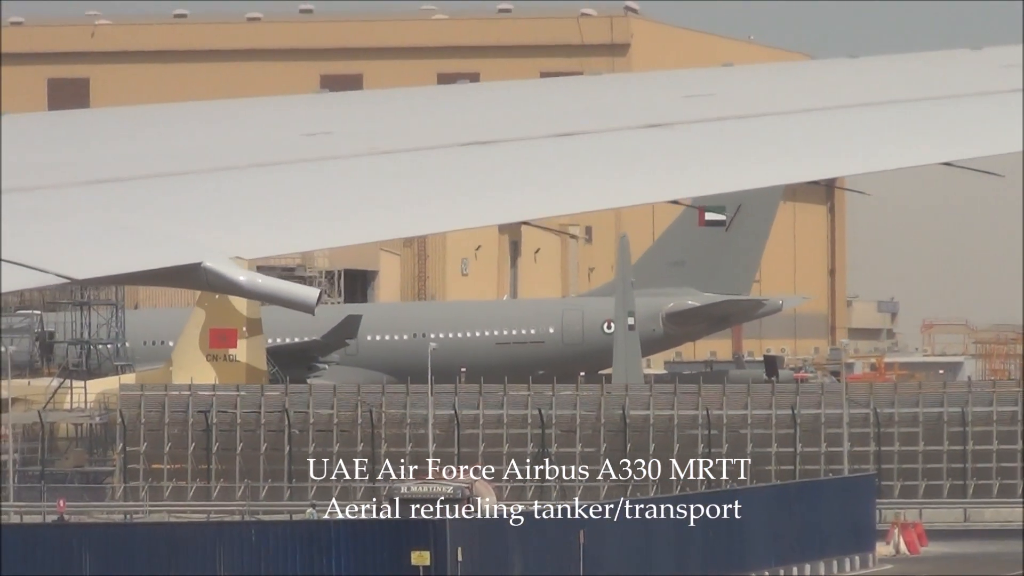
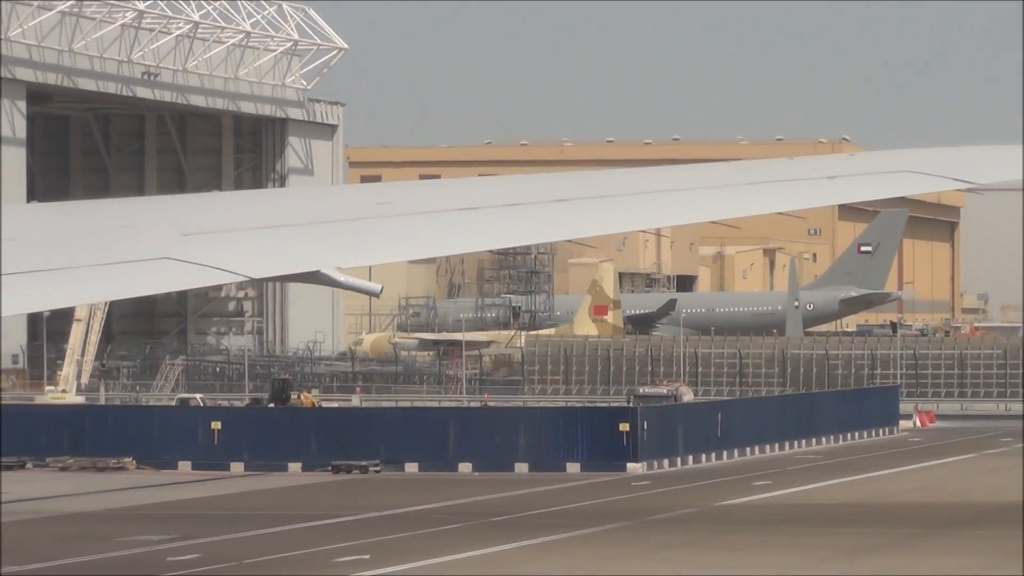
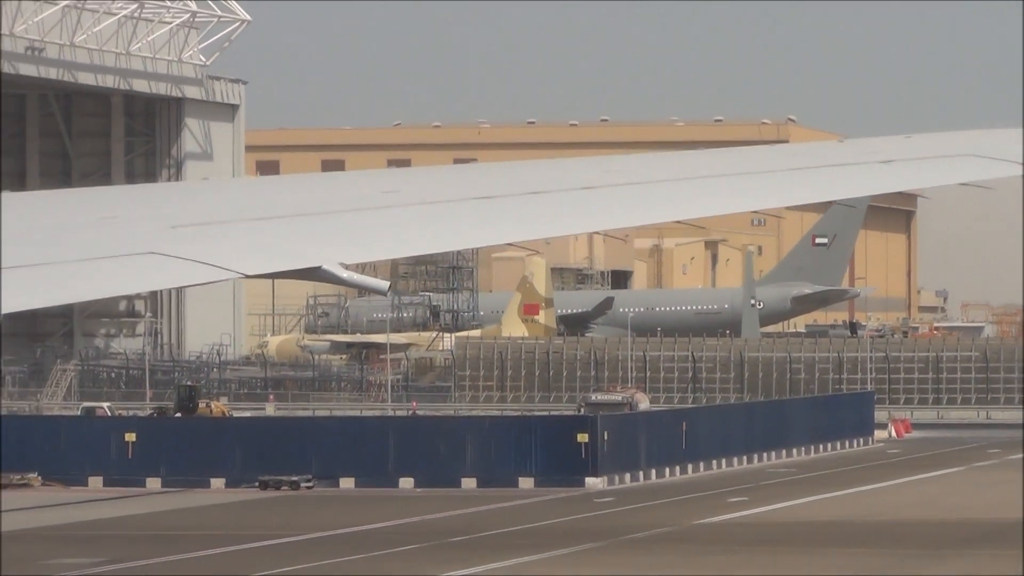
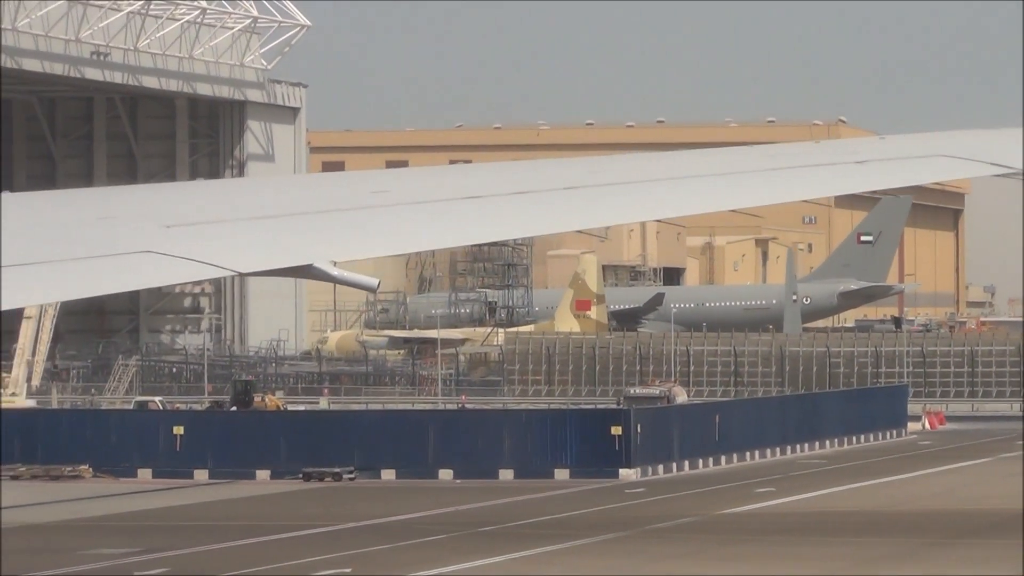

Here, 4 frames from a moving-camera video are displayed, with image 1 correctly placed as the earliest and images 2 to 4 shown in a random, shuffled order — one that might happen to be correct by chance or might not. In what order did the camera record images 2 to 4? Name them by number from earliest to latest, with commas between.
3, 4, 2
